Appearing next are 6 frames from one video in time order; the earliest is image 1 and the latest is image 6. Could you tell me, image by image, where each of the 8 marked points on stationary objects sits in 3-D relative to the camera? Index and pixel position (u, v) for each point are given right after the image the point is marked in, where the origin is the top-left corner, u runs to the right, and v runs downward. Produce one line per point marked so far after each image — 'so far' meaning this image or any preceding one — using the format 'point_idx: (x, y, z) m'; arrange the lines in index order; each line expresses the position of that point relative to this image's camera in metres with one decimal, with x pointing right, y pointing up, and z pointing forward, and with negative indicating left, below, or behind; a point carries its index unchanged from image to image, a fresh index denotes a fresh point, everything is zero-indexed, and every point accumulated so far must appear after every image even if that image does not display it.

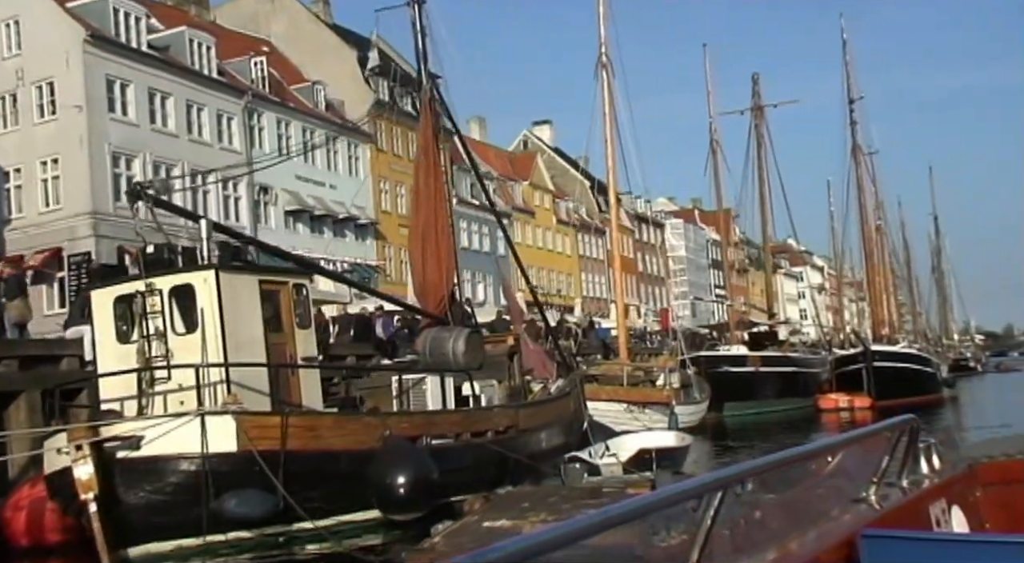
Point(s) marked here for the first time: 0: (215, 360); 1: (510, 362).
0: (-3.3, -0.9, +13.8) m
1: (-0.1, -1.3, +19.9) m
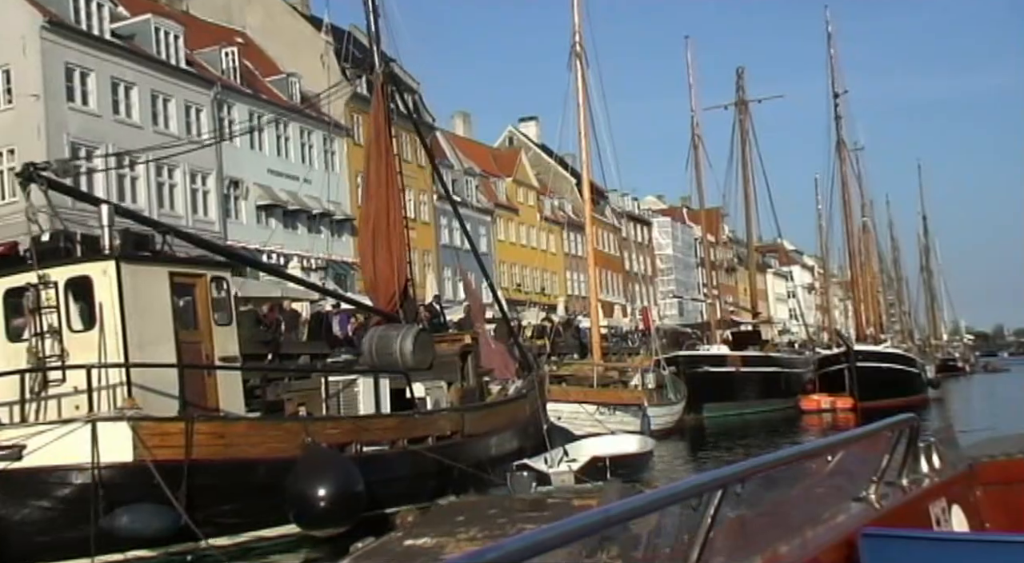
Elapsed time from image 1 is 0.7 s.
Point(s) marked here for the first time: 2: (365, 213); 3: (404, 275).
0: (-3.9, -0.8, +12.6) m
1: (-0.7, -1.2, +18.7) m
2: (-2.3, +1.1, +19.9) m
3: (-1.7, +0.1, +19.8) m
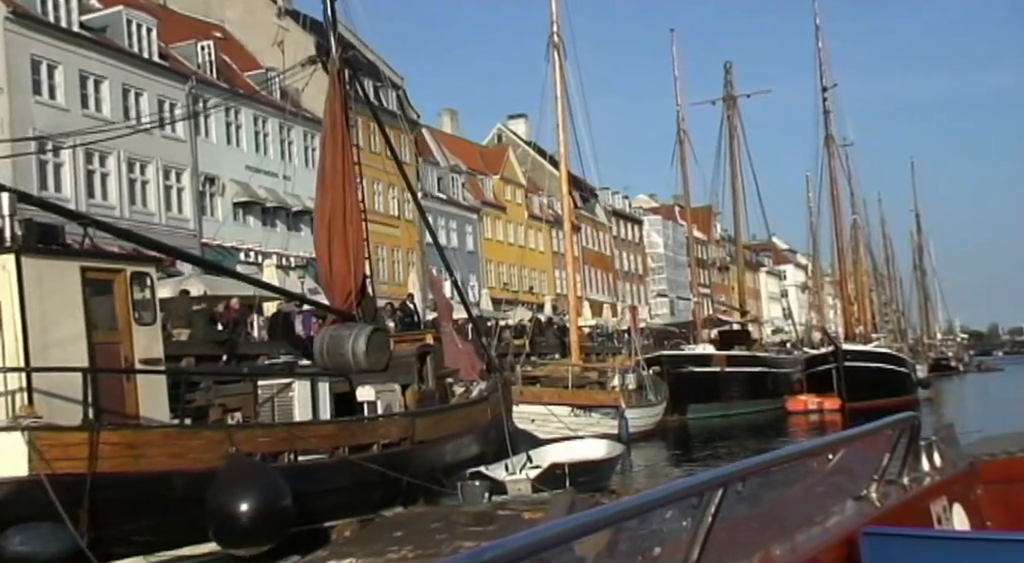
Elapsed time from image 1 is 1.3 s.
0: (-4.4, -0.7, +11.6) m
1: (-1.3, -1.1, +17.7) m
2: (-2.8, +1.1, +18.9) m
3: (-2.2, +0.1, +18.9) m
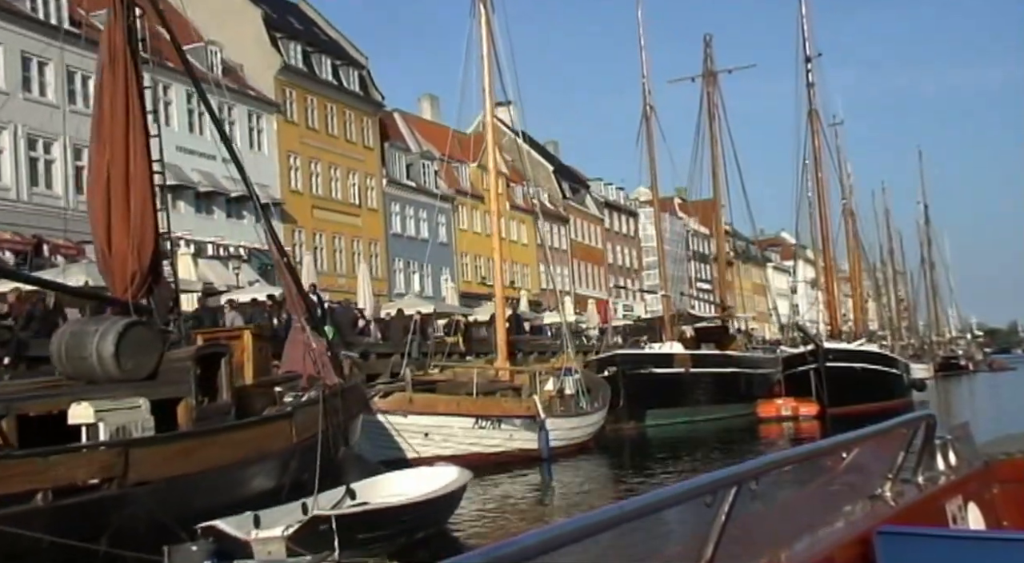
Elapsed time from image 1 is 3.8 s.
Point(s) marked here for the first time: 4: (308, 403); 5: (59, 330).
0: (-6.4, -0.5, +7.3) m
1: (-3.2, -0.9, +13.4) m
2: (-4.7, +1.3, +14.6) m
3: (-4.1, +0.4, +14.5) m
4: (-2.2, -1.3, +13.8) m
5: (-4.5, -0.5, +12.6) m
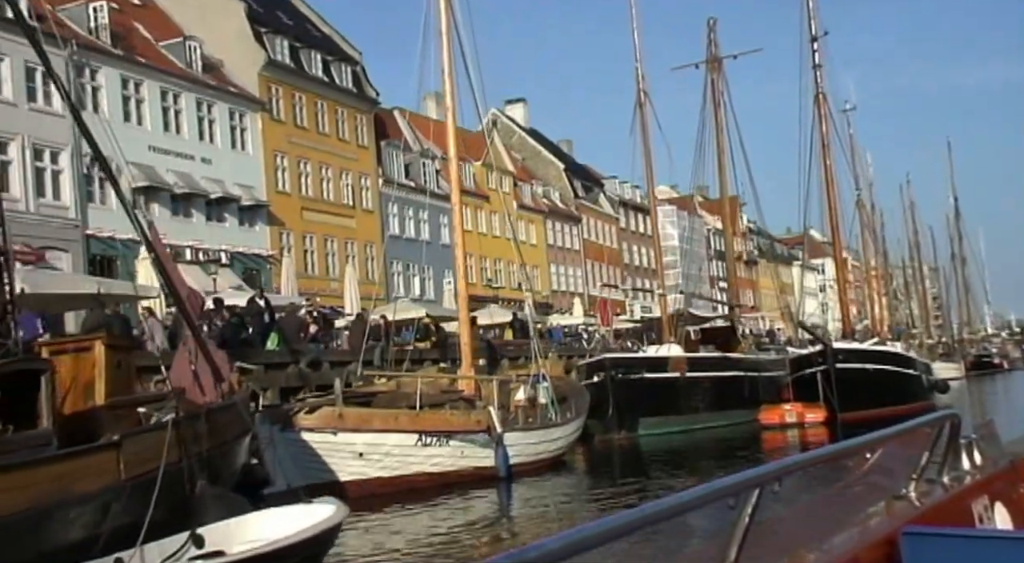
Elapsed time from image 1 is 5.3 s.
0: (-7.5, -0.6, +4.9) m
1: (-4.2, -0.9, +10.9) m
2: (-5.8, +1.3, +12.1) m
3: (-5.1, +0.3, +12.1) m
4: (-3.2, -1.3, +11.3) m
5: (-5.5, -0.5, +10.2) m
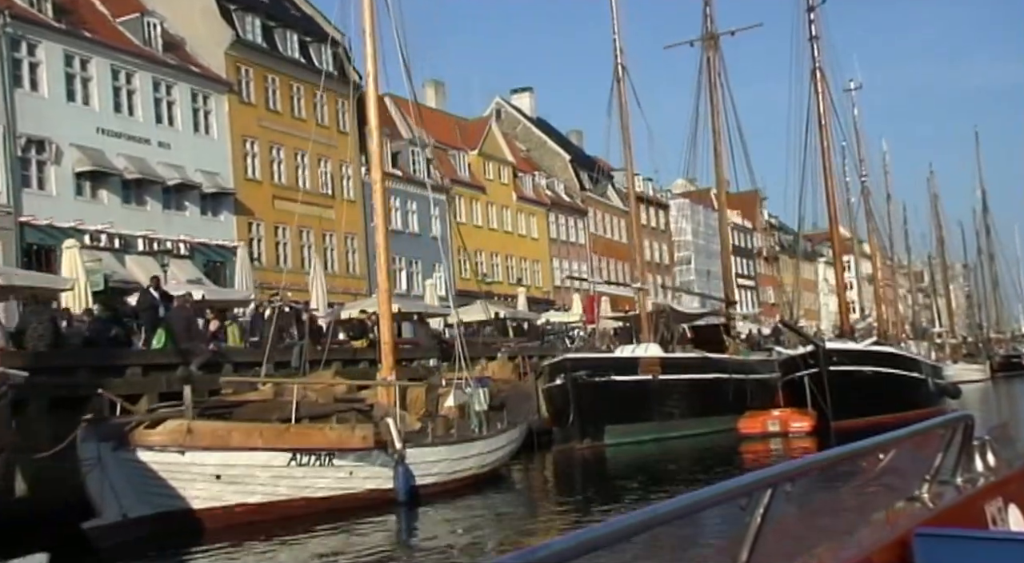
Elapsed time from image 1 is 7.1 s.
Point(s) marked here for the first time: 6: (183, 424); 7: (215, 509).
0: (-9.2, -0.4, +1.7) m
1: (-5.7, -0.8, +7.7) m
2: (-7.3, +1.5, +9.0) m
3: (-6.6, +0.5, +8.9) m
4: (-4.7, -1.2, +8.0) m
5: (-7.1, -0.3, +7.0) m
6: (-4.0, -1.7, +15.5) m
7: (-3.5, -2.8, +15.8) m
